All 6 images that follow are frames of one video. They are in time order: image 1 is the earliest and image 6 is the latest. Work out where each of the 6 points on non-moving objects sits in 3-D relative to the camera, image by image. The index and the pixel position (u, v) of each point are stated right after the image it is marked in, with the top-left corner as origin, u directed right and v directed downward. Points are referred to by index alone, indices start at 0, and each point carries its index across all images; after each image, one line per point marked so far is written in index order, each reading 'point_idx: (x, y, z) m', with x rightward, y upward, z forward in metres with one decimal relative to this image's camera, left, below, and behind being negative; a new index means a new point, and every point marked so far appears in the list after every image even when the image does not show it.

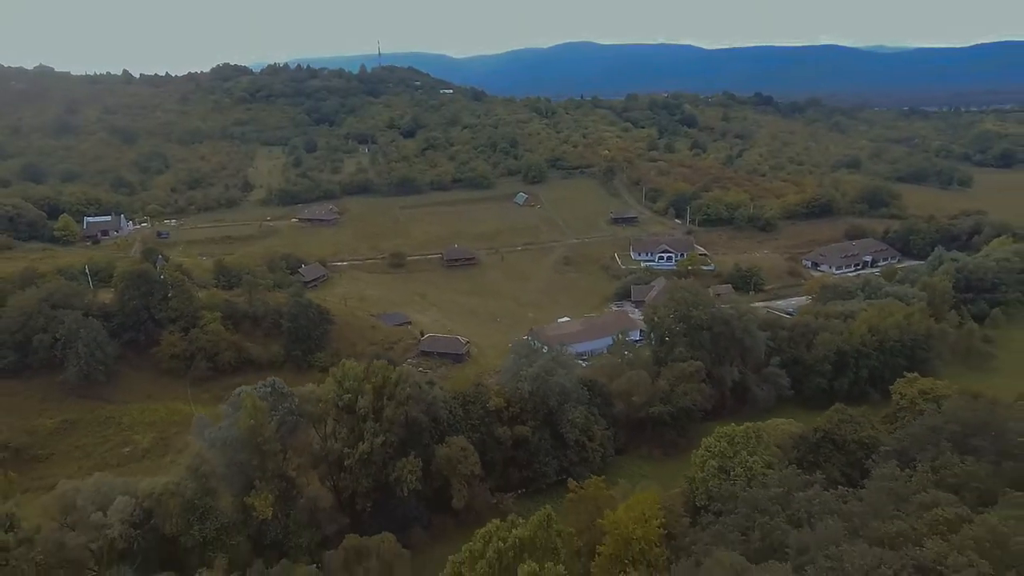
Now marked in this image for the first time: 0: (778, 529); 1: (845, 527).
0: (+5.7, -5.1, +15.5) m
1: (+6.9, -5.0, +15.3) m
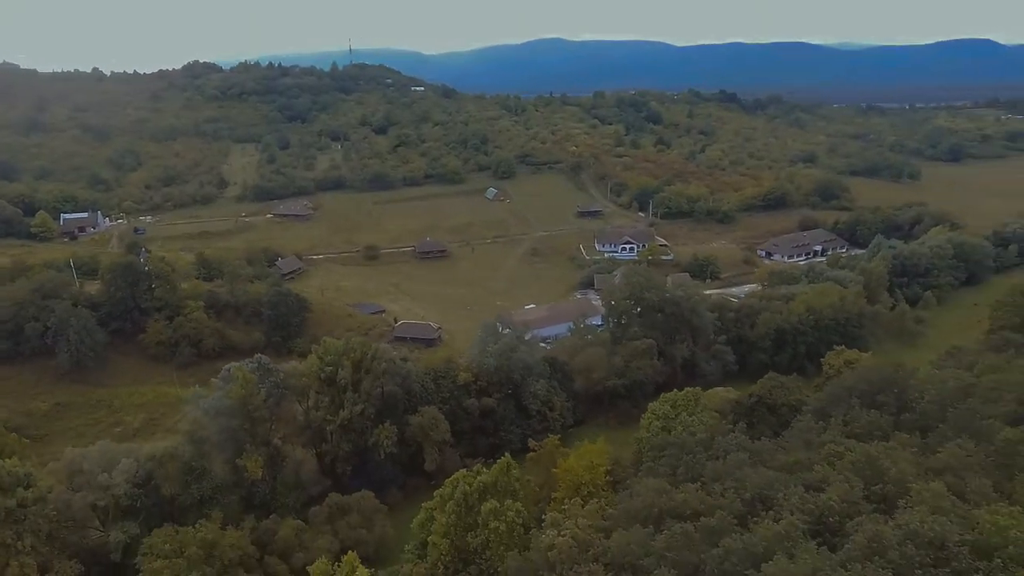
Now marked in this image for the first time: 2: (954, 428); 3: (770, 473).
0: (+4.8, -4.5, +18.5) m
1: (+6.0, -4.3, +18.2) m
2: (+11.8, -3.7, +19.4) m
3: (+5.9, -4.3, +16.7) m
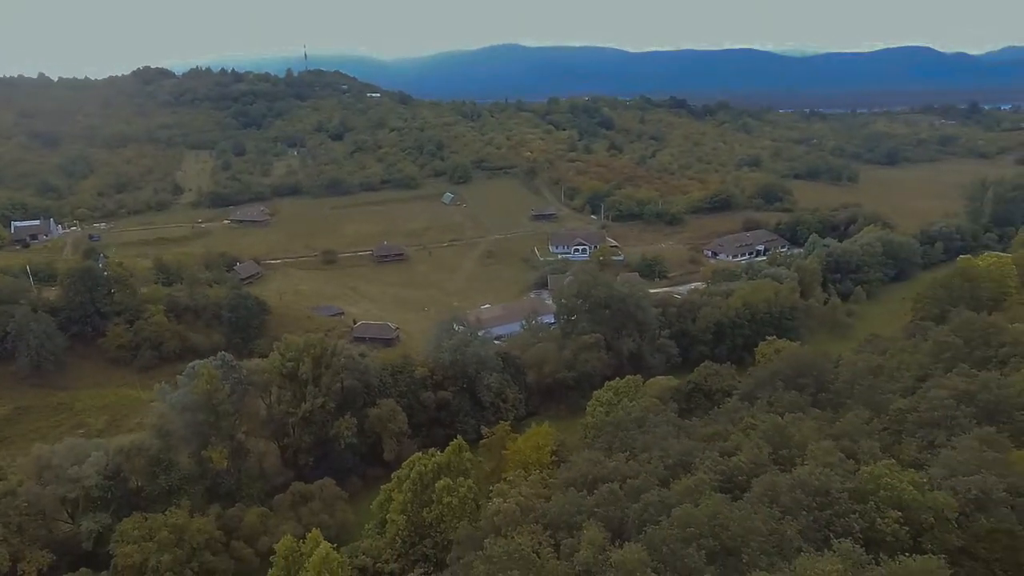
0: (+3.4, -4.2, +20.5) m
1: (+4.6, -4.1, +20.3) m
2: (+10.3, -3.4, +21.8) m
3: (+4.6, -4.0, +18.8) m
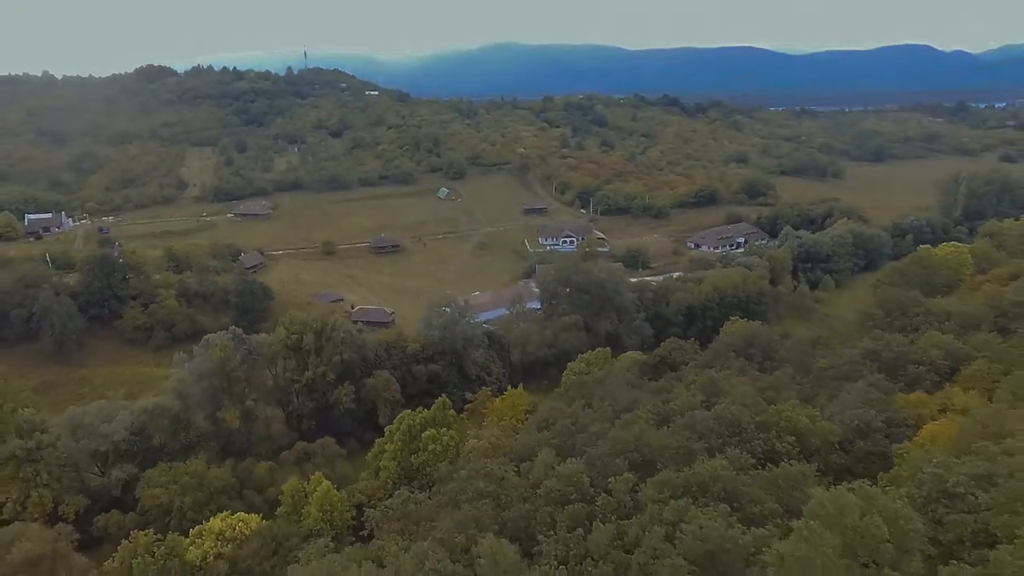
0: (+2.6, -3.4, +23.8) m
1: (+3.8, -3.3, +23.6) m
2: (+9.5, -2.6, +25.1) m
3: (+3.8, -3.2, +22.0) m
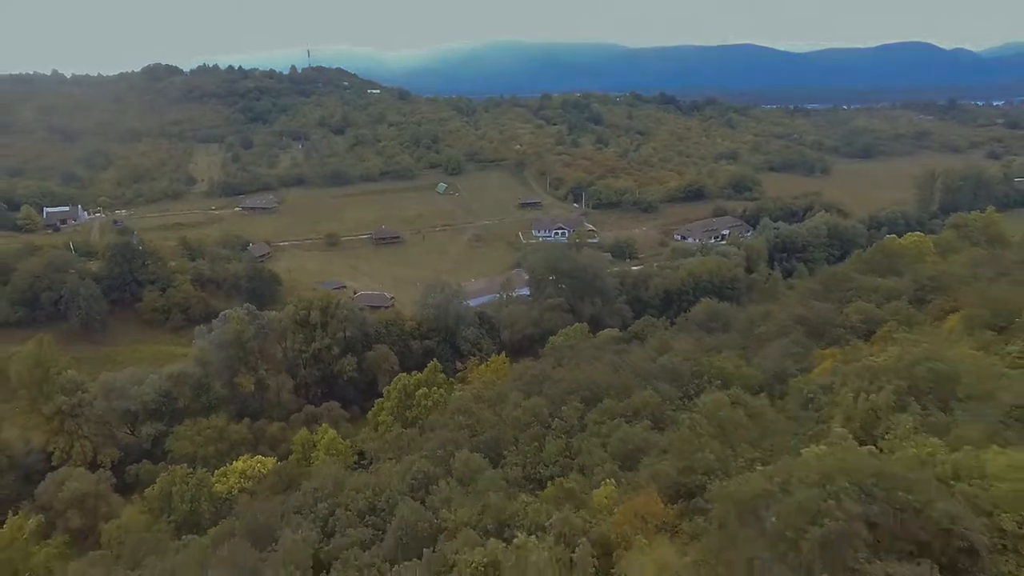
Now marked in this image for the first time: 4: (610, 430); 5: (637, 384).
0: (+1.9, -2.5, +27.3) m
1: (+3.1, -2.4, +27.2) m
2: (+8.8, -1.7, +28.6) m
3: (+3.1, -2.3, +25.6) m
4: (+2.3, -3.3, +16.9) m
5: (+3.5, -2.6, +20.0) m
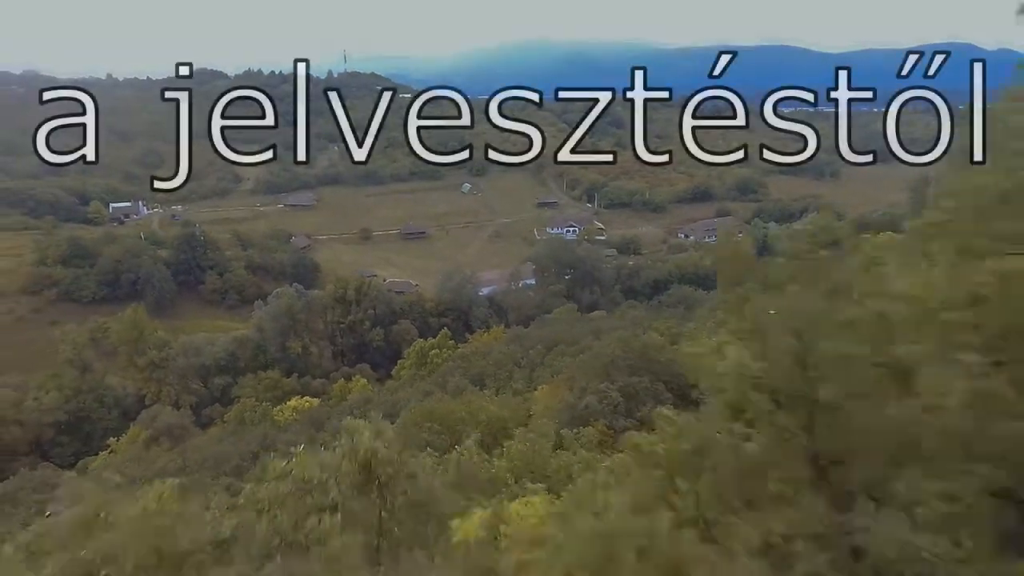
0: (+1.6, -1.7, +34.3) m
1: (+2.8, -1.6, +34.1) m
2: (+8.6, -1.0, +35.3) m
3: (+2.7, -1.5, +32.6) m
4: (+1.5, -2.5, +23.9) m
5: (+2.9, -1.8, +27.0) m
